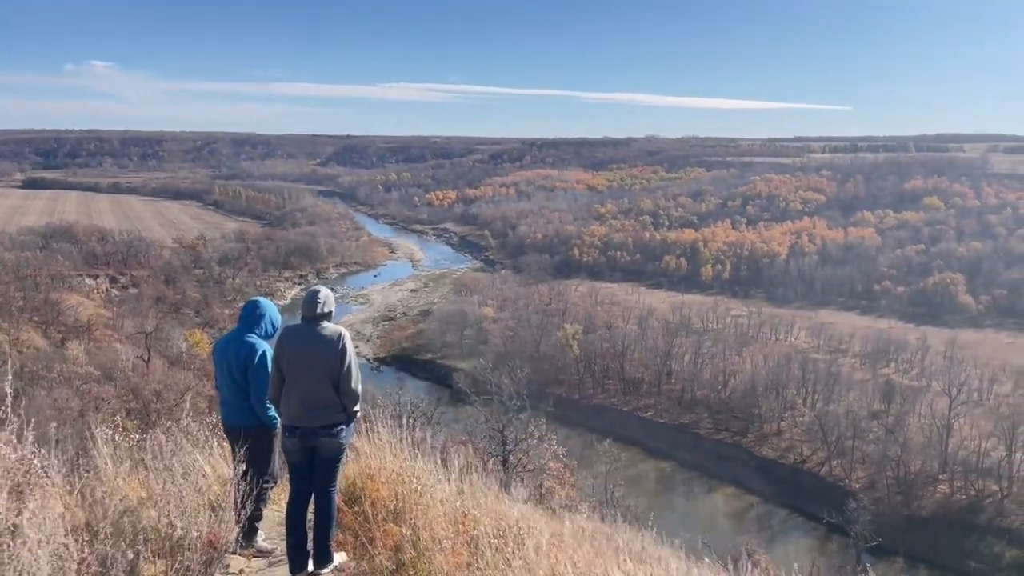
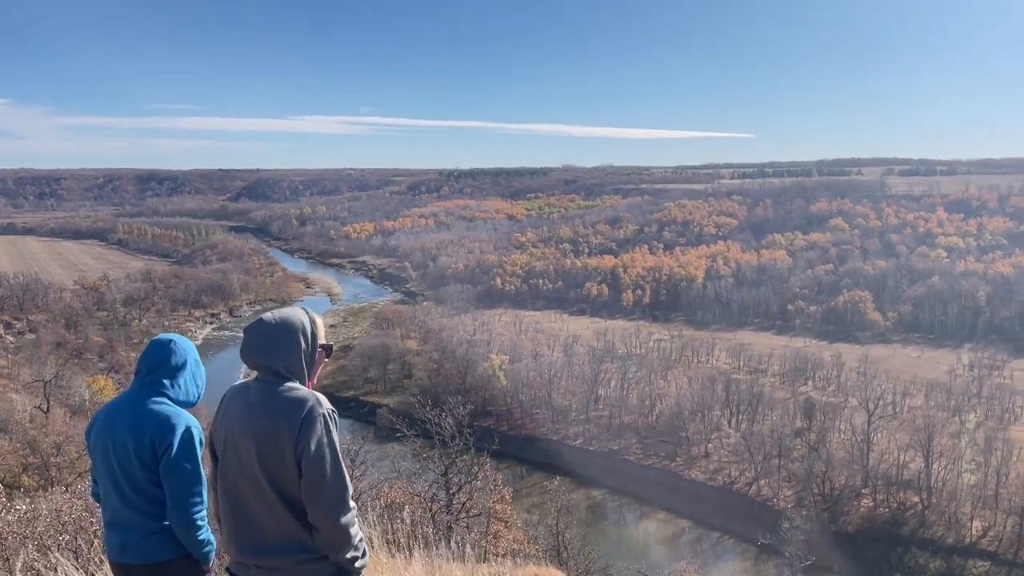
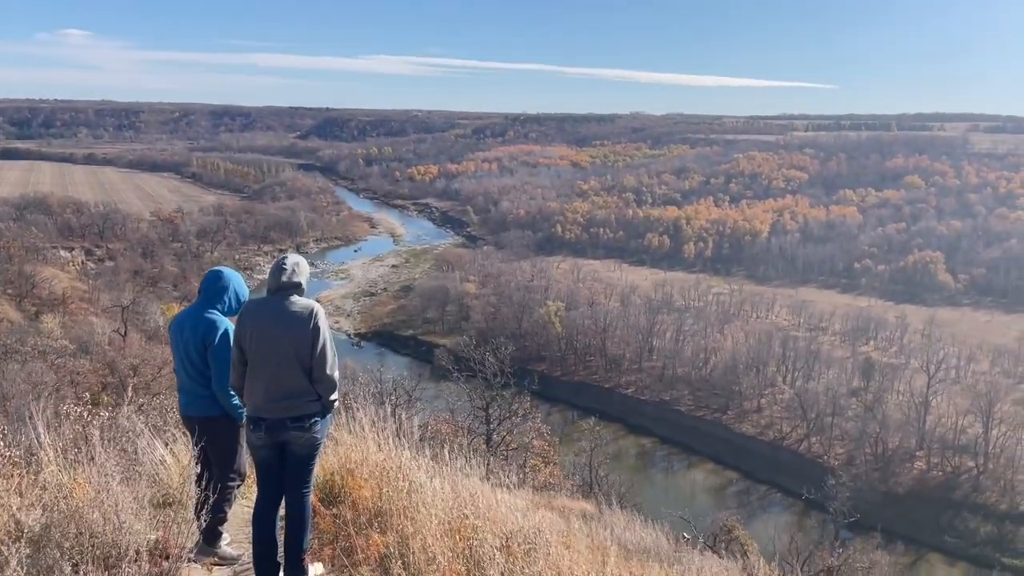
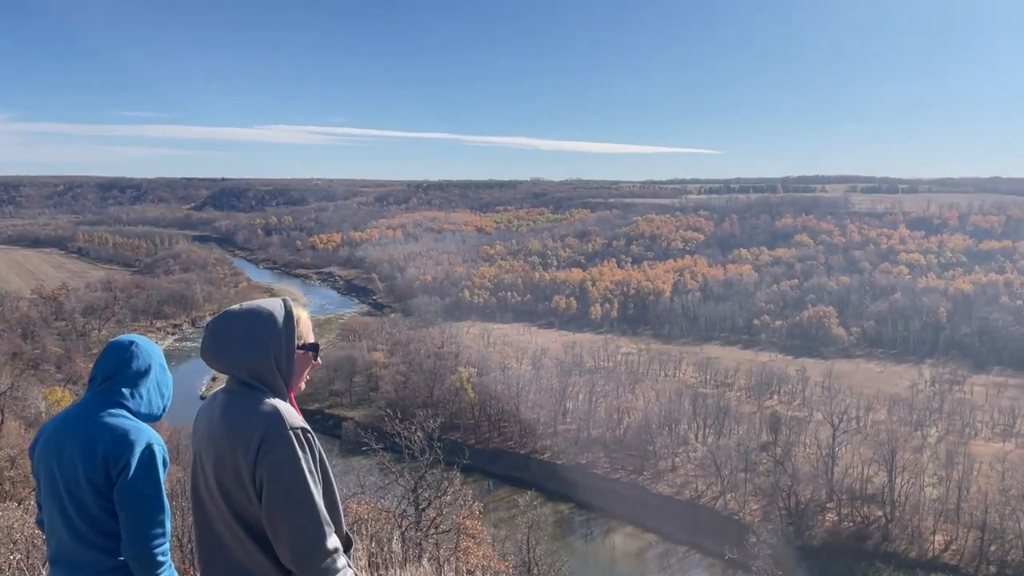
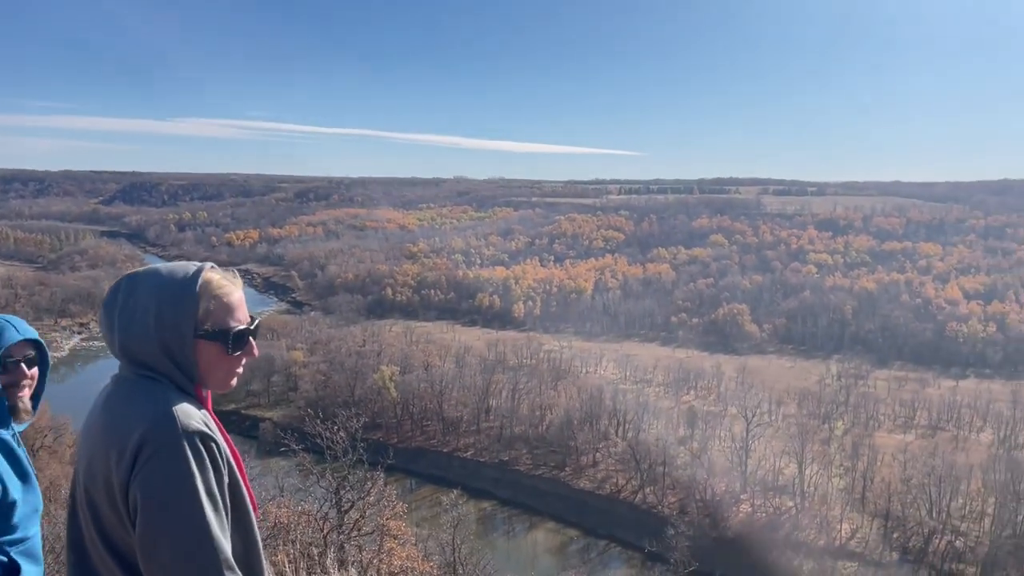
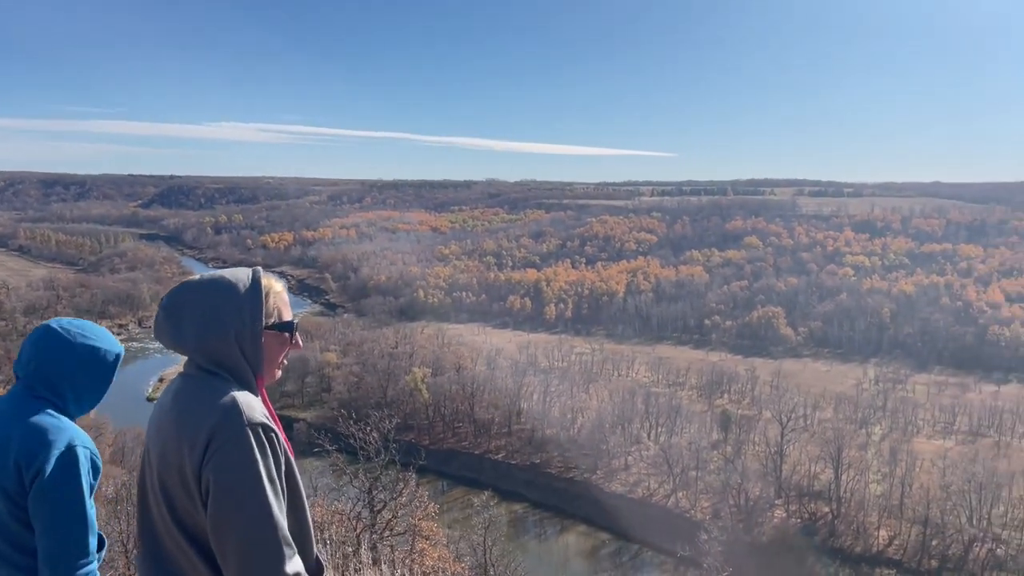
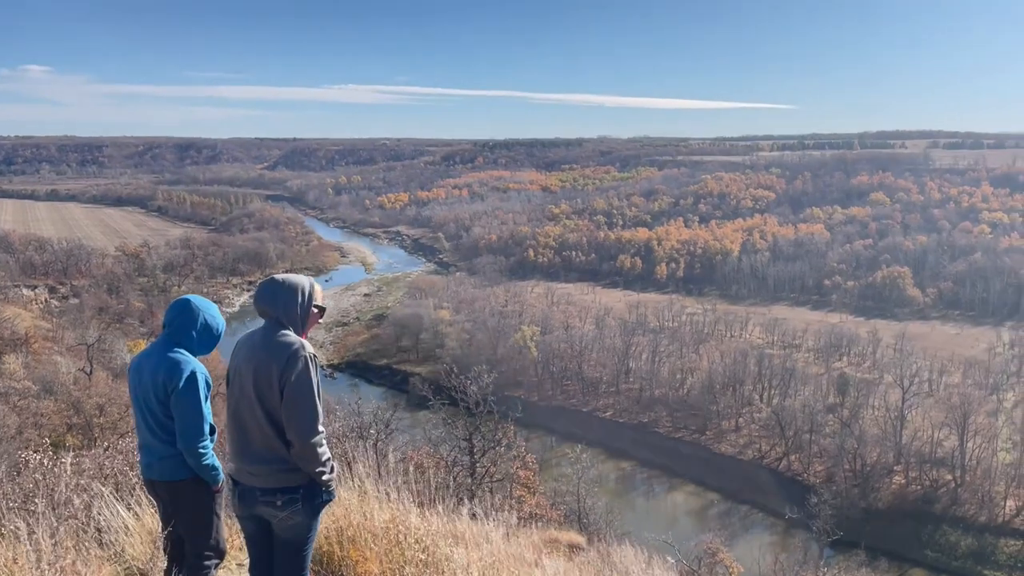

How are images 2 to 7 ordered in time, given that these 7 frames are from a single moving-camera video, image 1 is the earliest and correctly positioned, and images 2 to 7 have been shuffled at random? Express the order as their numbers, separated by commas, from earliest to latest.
3, 7, 2, 4, 6, 5
